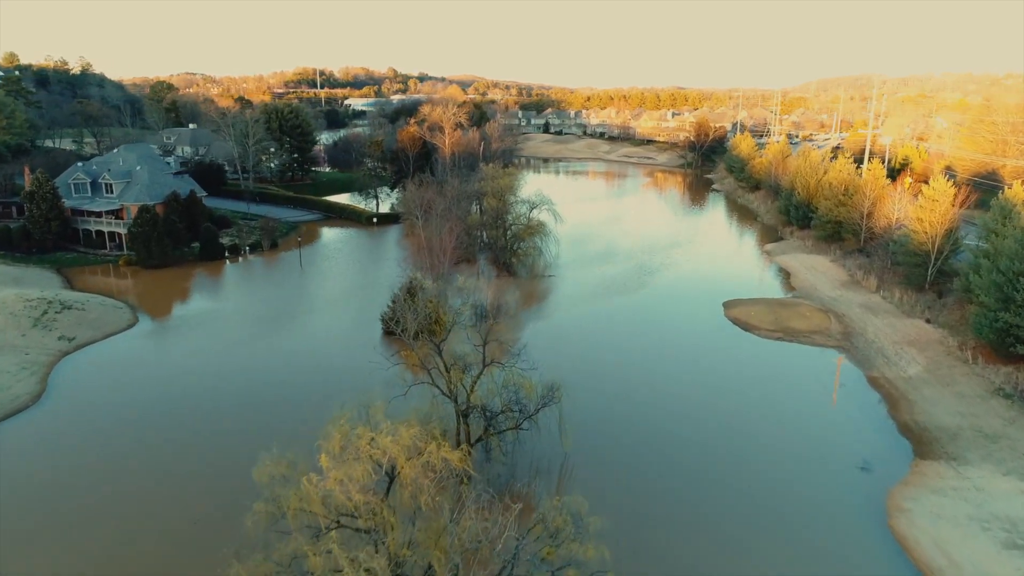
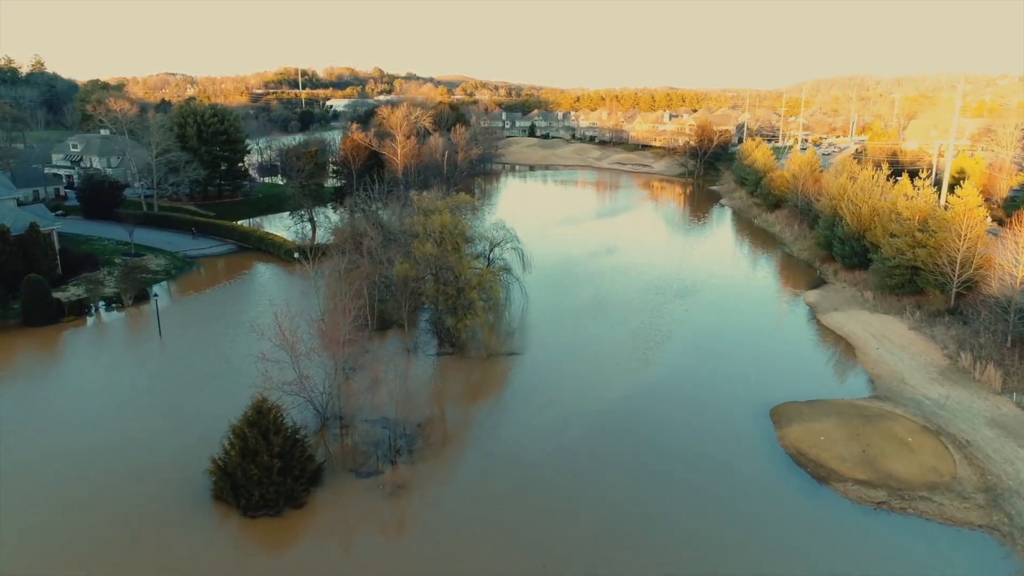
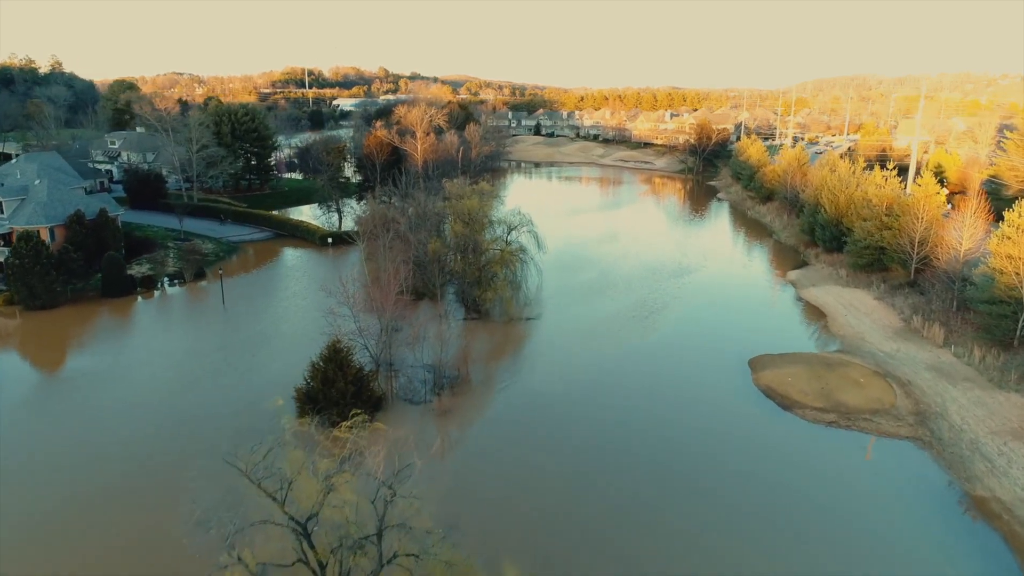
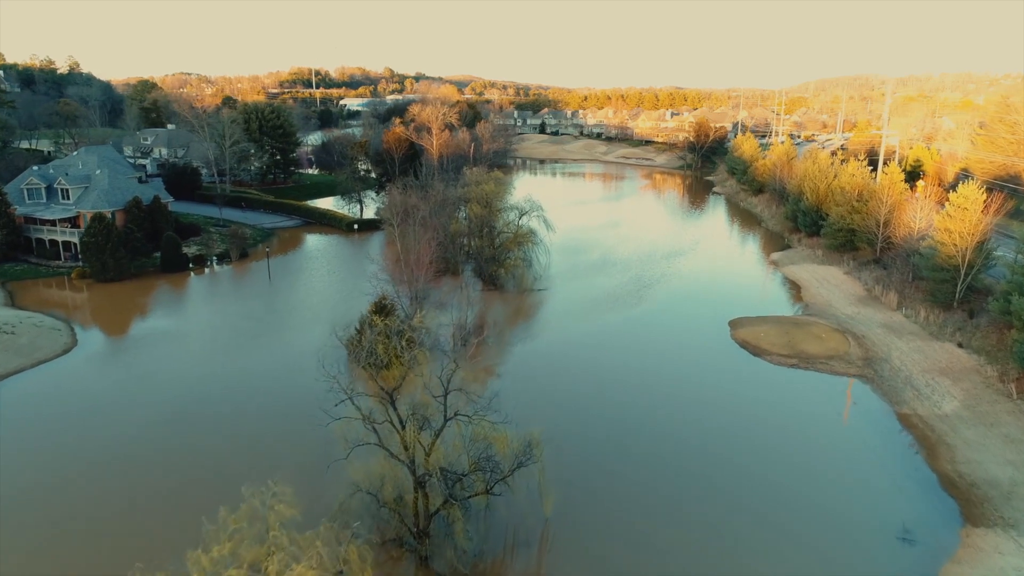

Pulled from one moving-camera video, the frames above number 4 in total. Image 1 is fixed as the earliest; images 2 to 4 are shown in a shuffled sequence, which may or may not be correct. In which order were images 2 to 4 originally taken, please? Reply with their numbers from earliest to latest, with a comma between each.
4, 3, 2
